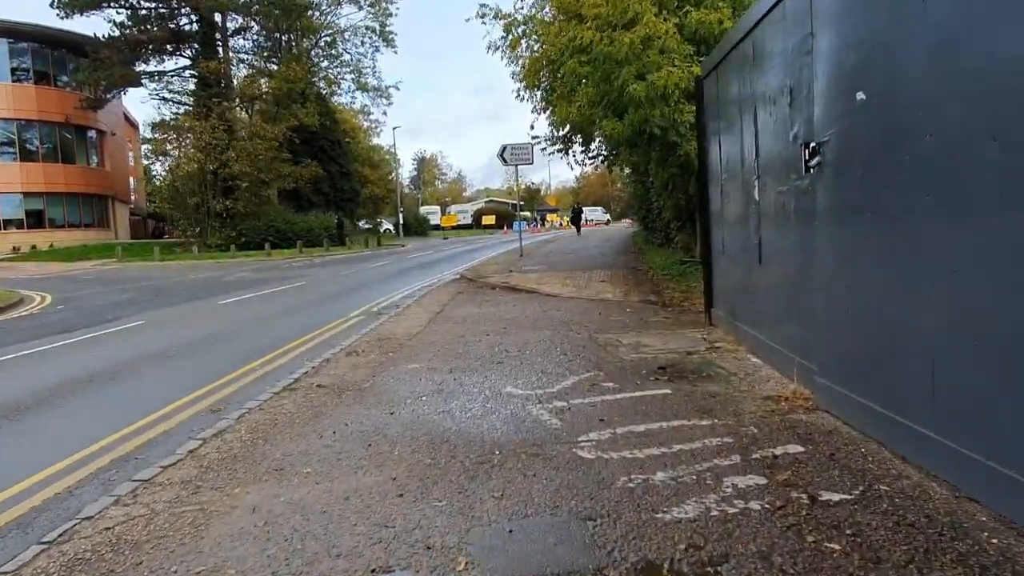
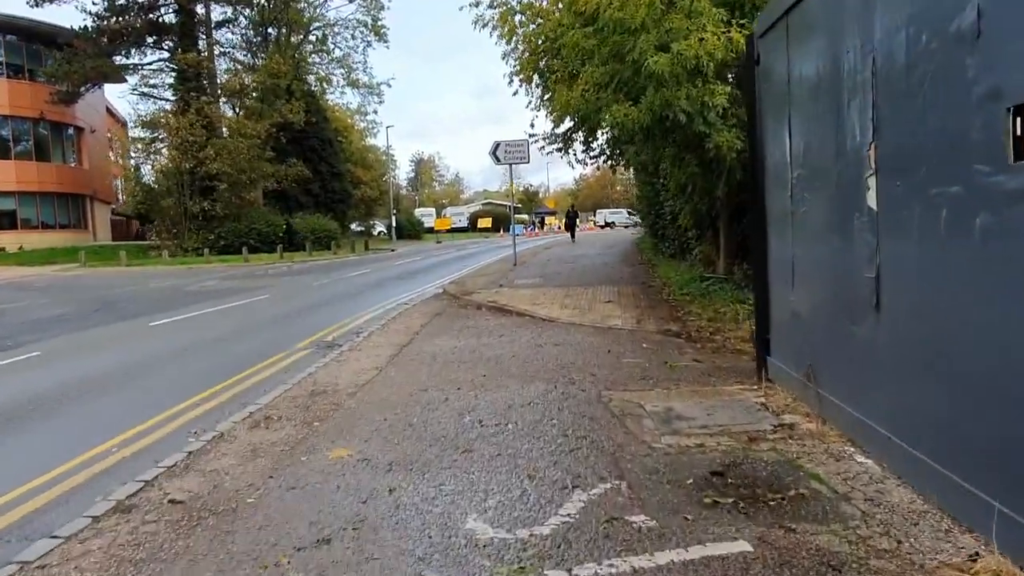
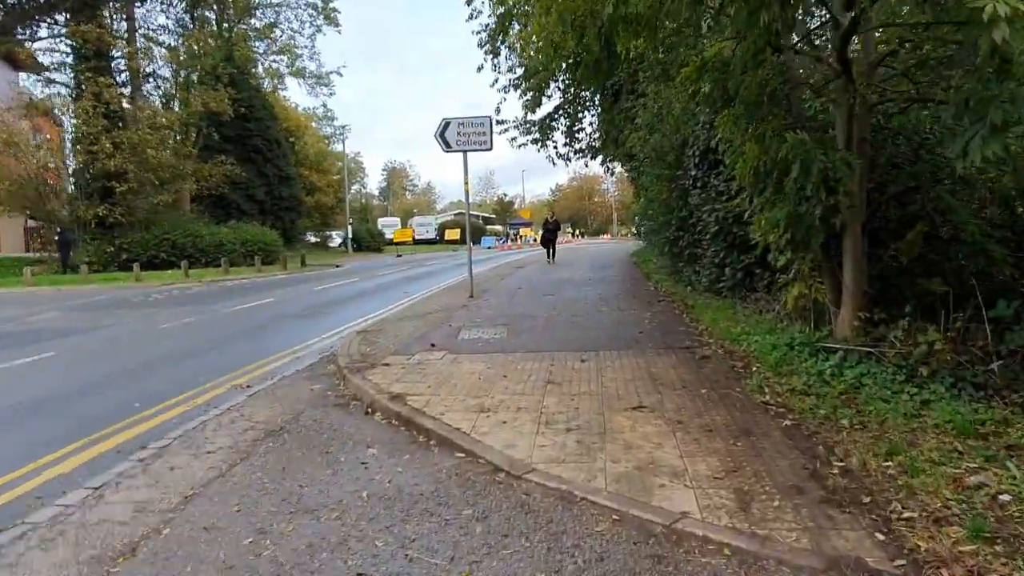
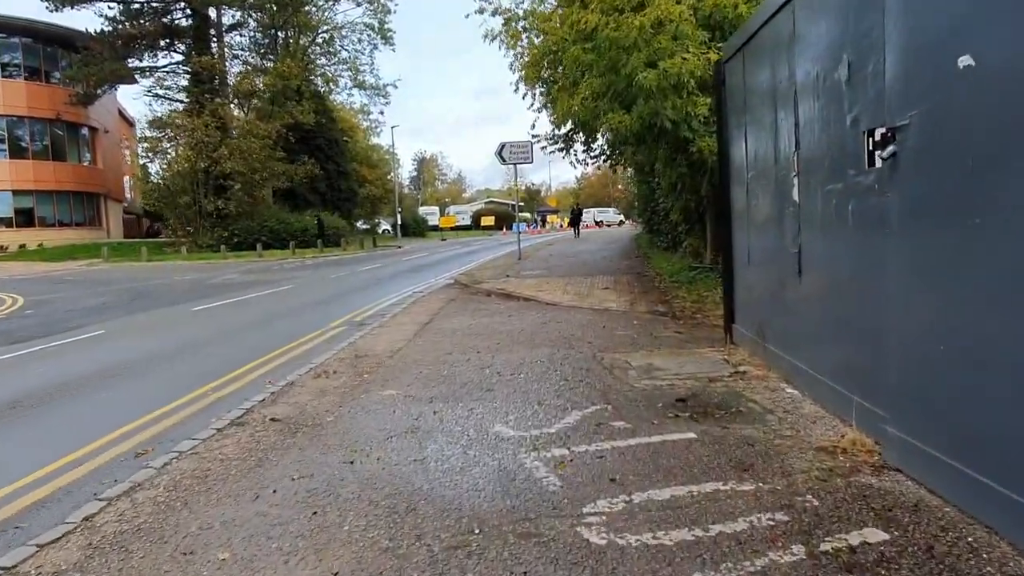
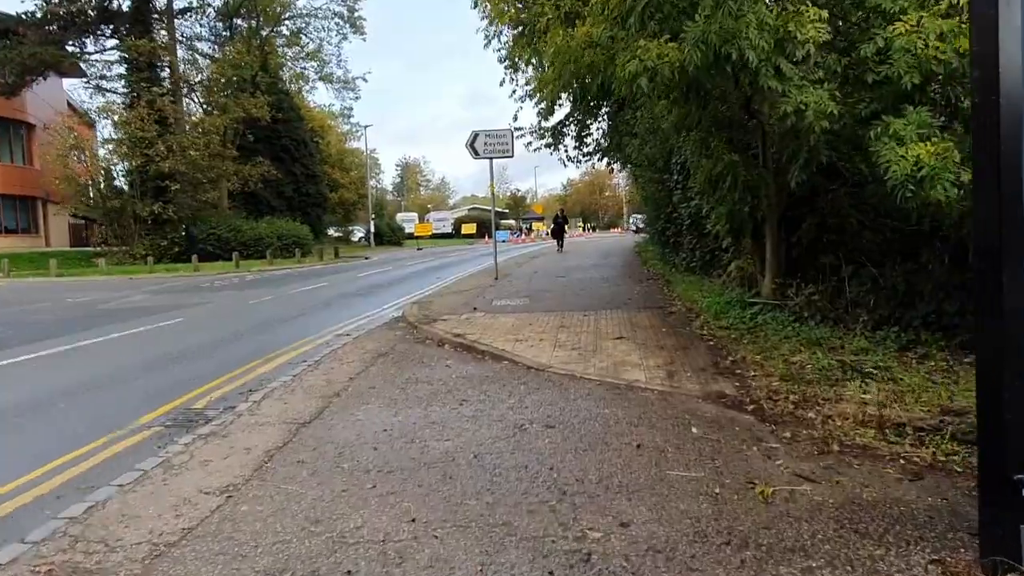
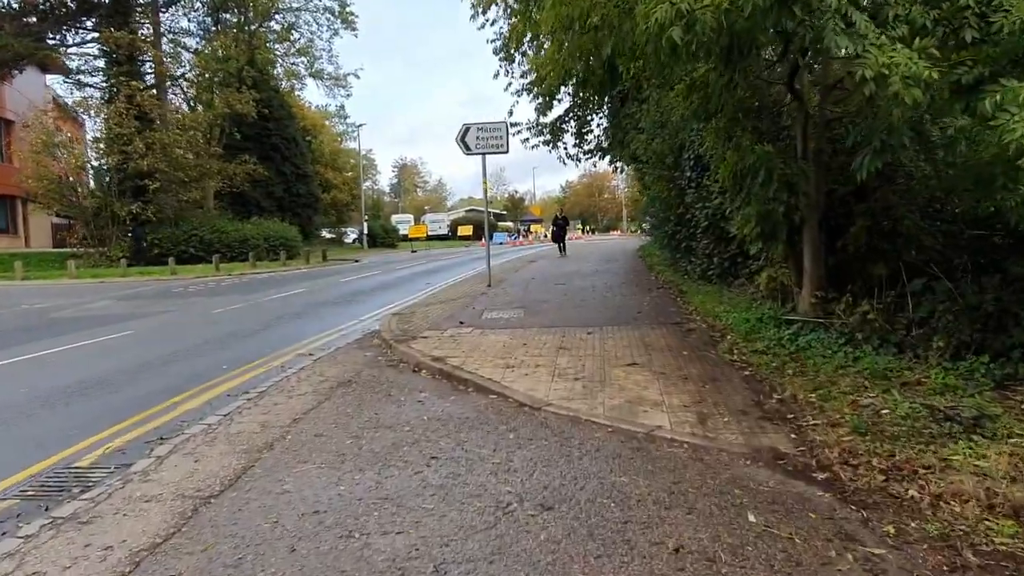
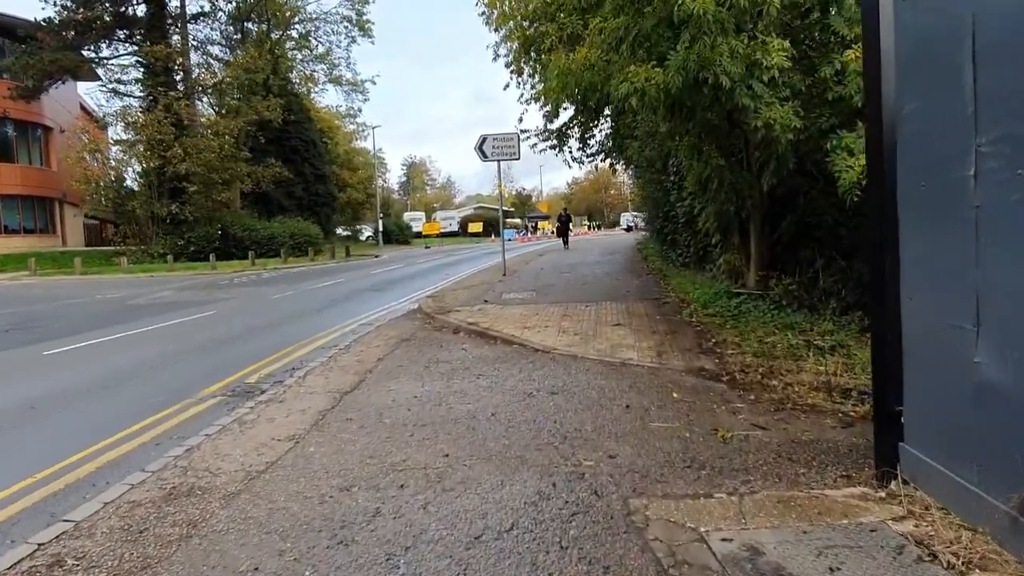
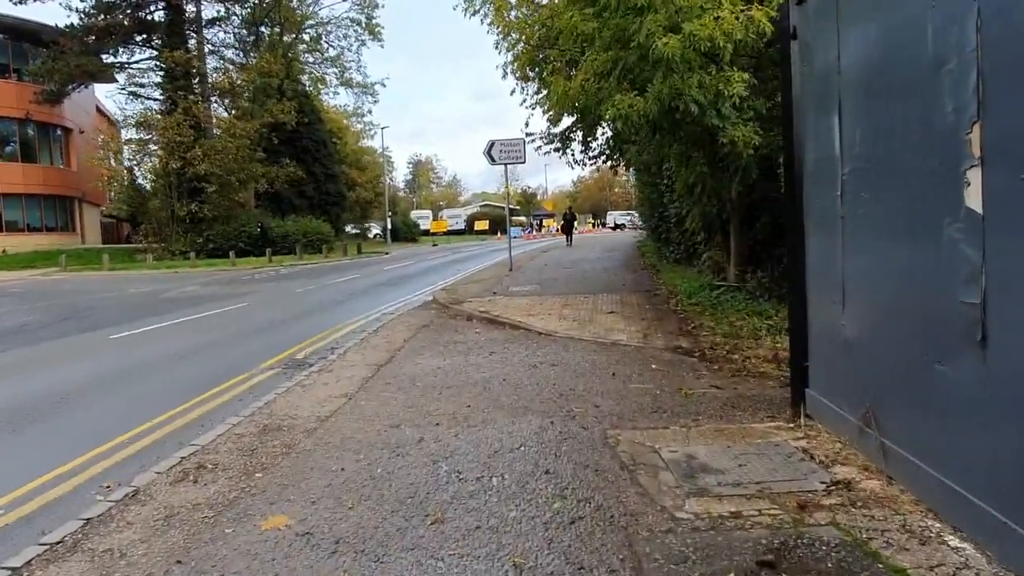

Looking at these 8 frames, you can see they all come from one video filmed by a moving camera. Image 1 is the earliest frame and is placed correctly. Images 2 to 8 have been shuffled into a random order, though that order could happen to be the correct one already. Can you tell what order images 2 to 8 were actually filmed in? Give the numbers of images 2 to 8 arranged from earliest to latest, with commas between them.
4, 2, 8, 7, 5, 6, 3
